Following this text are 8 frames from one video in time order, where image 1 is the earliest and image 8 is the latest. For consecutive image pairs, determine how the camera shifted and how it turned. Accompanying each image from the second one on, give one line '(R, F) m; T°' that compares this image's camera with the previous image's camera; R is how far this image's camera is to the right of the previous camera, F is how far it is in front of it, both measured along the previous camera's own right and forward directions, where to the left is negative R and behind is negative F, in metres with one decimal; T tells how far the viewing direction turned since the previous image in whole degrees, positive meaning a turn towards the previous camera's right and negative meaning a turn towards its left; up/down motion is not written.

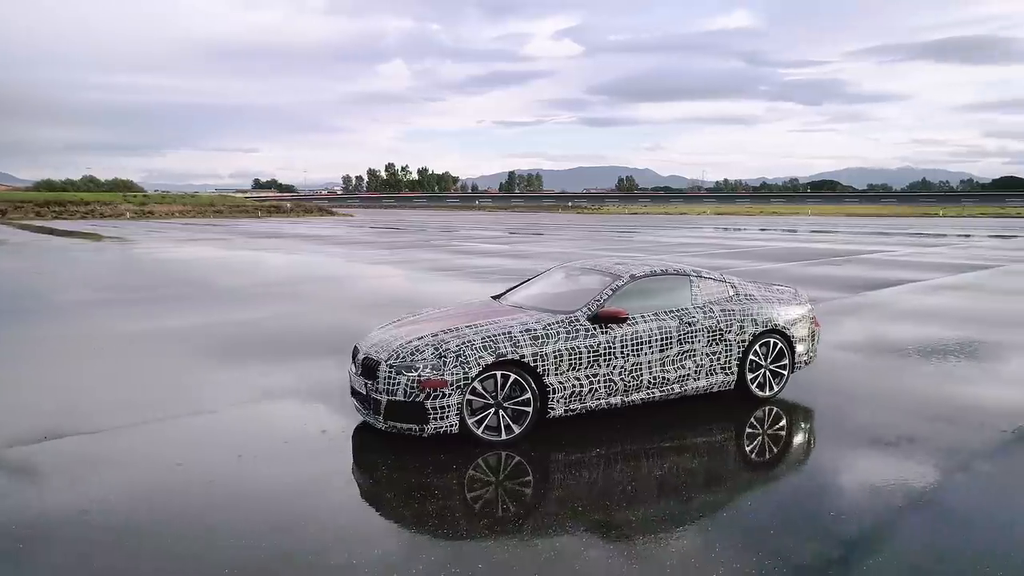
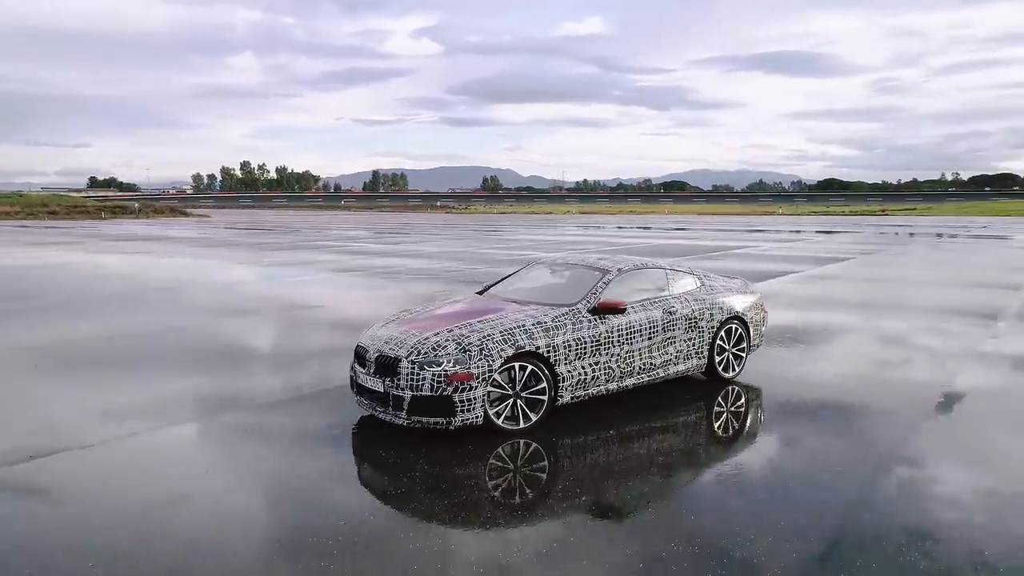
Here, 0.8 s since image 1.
(-0.7, -0.1) m; +11°
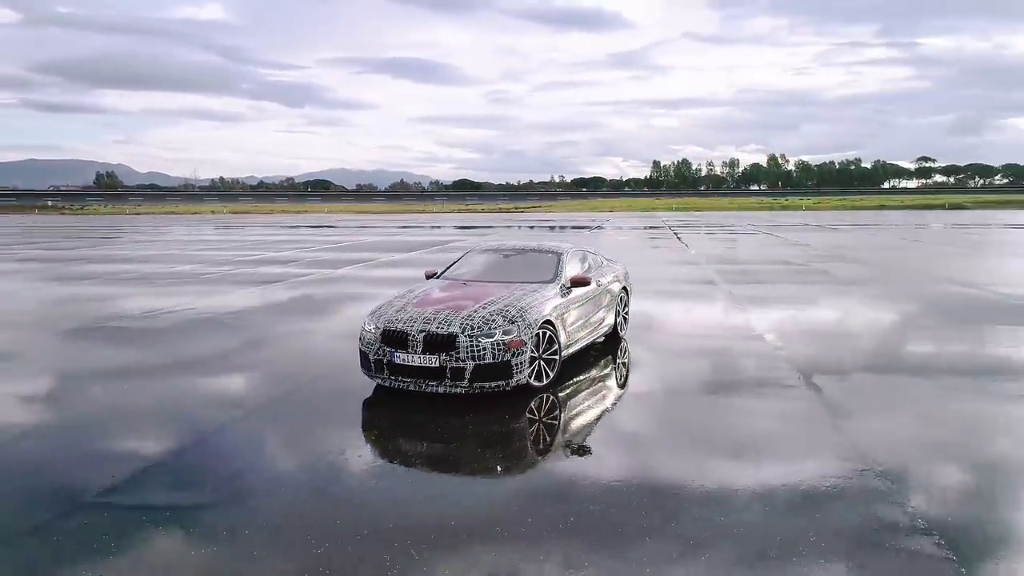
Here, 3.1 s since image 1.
(-2.0, -0.1) m; +28°
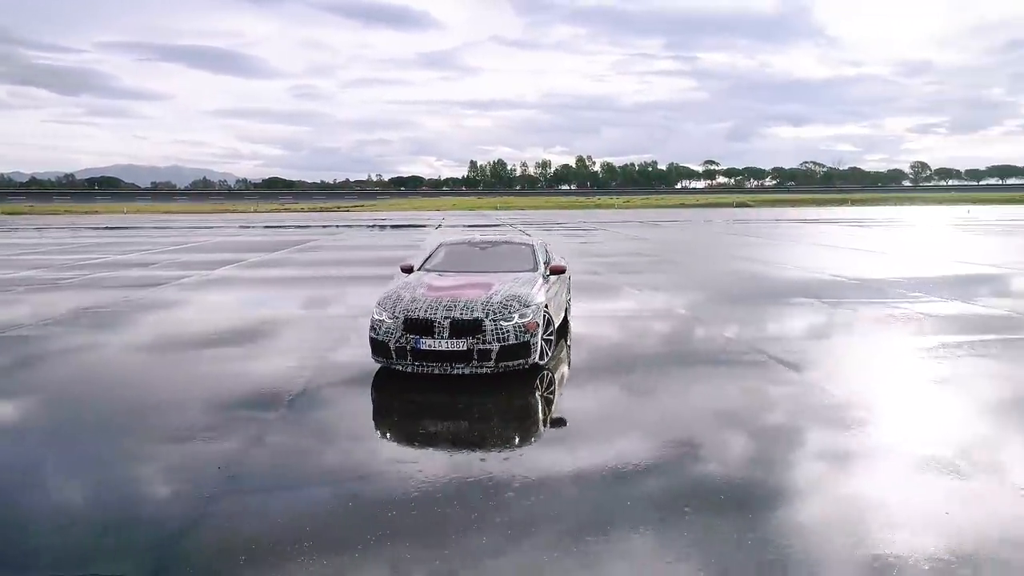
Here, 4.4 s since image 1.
(-1.2, -0.3) m; +14°
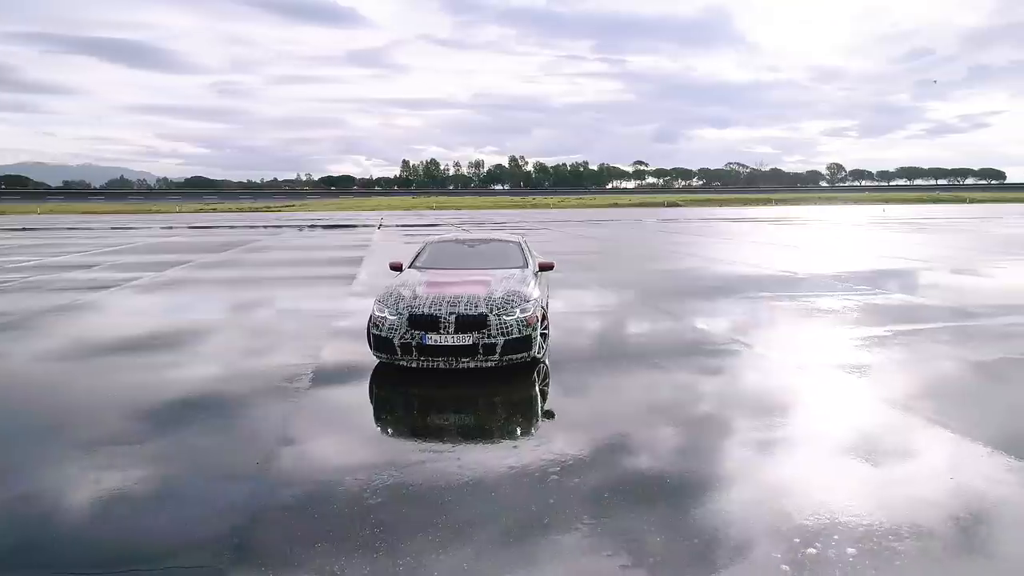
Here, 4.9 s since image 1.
(-0.4, -0.1) m; +5°
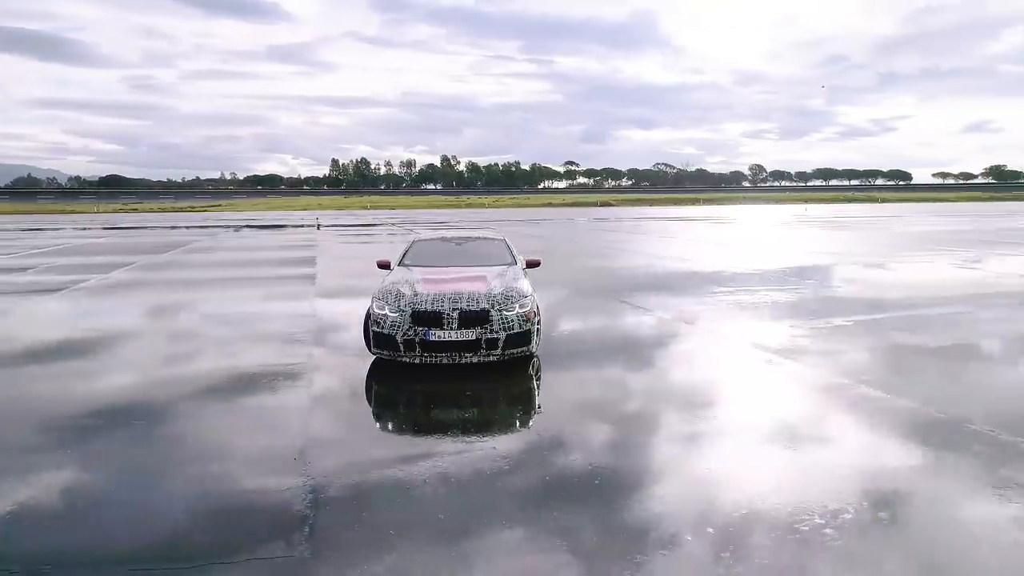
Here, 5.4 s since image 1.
(-0.4, -0.1) m; +5°
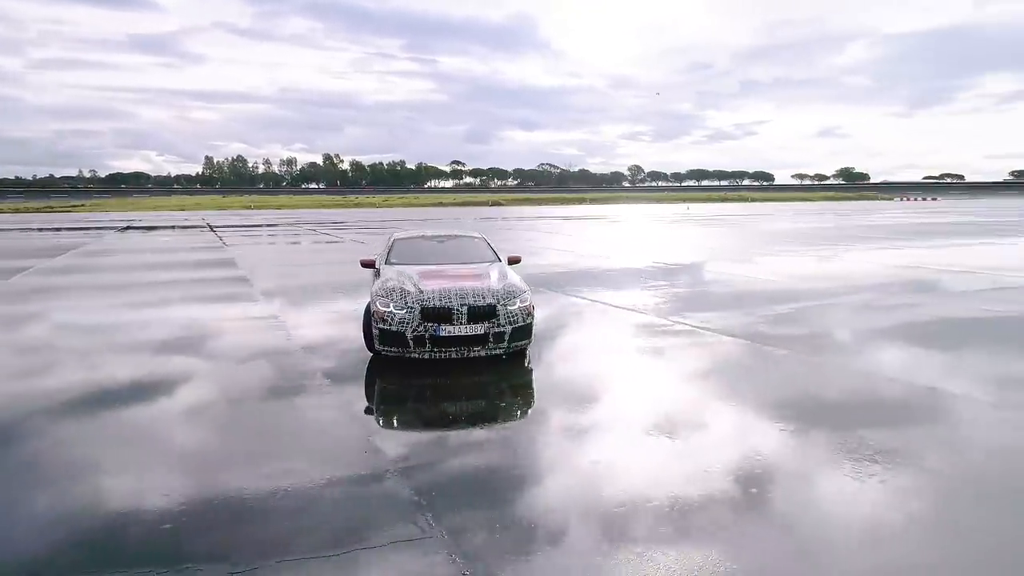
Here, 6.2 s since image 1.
(-0.7, -0.1) m; +9°
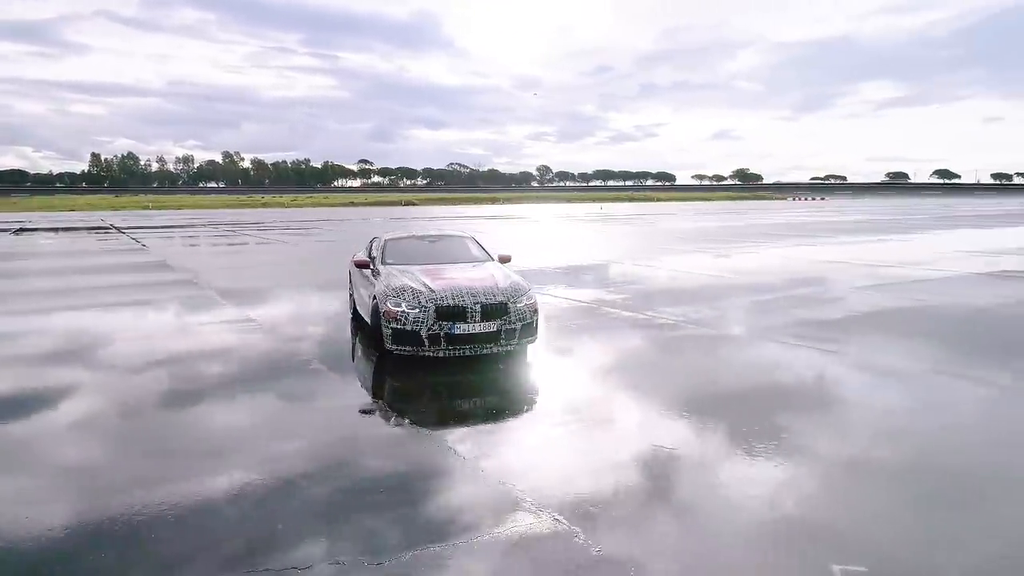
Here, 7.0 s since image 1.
(-0.7, -0.1) m; +7°
